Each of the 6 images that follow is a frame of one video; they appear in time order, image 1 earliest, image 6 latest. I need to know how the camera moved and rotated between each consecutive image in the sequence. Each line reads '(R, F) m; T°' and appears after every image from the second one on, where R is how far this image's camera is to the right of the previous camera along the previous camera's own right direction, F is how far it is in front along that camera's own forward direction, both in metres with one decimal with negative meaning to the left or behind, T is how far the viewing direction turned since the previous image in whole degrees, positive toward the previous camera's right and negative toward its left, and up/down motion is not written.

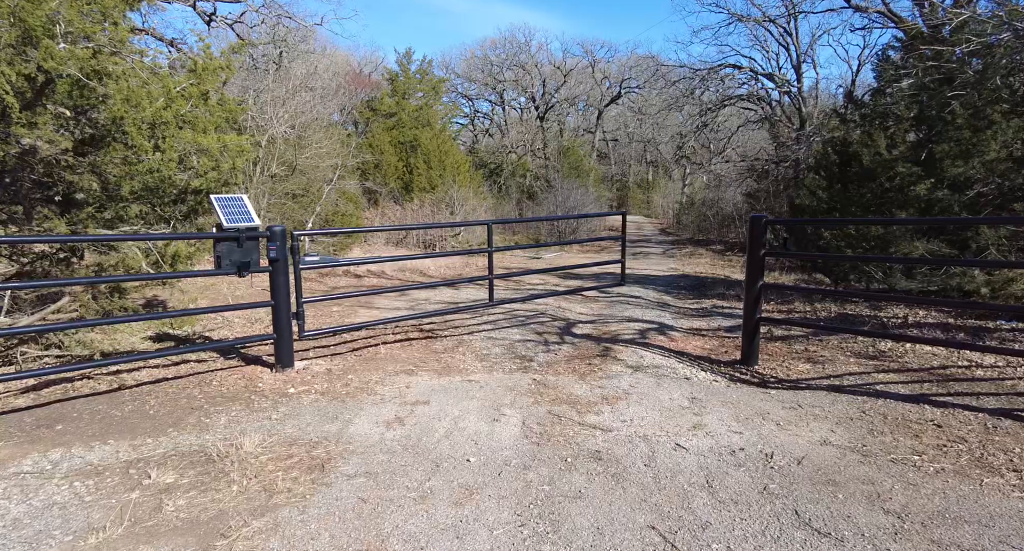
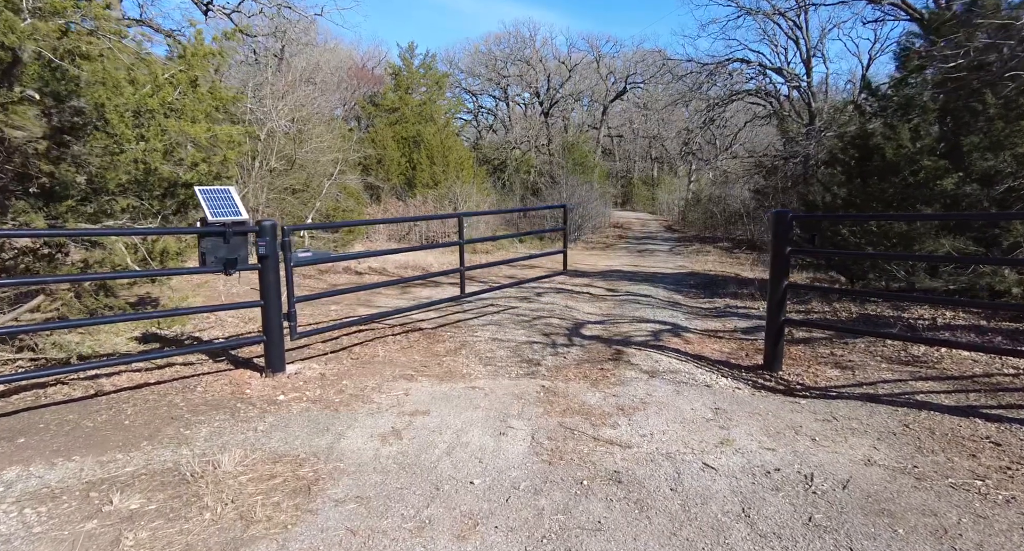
(0.0, +0.3) m; 0°
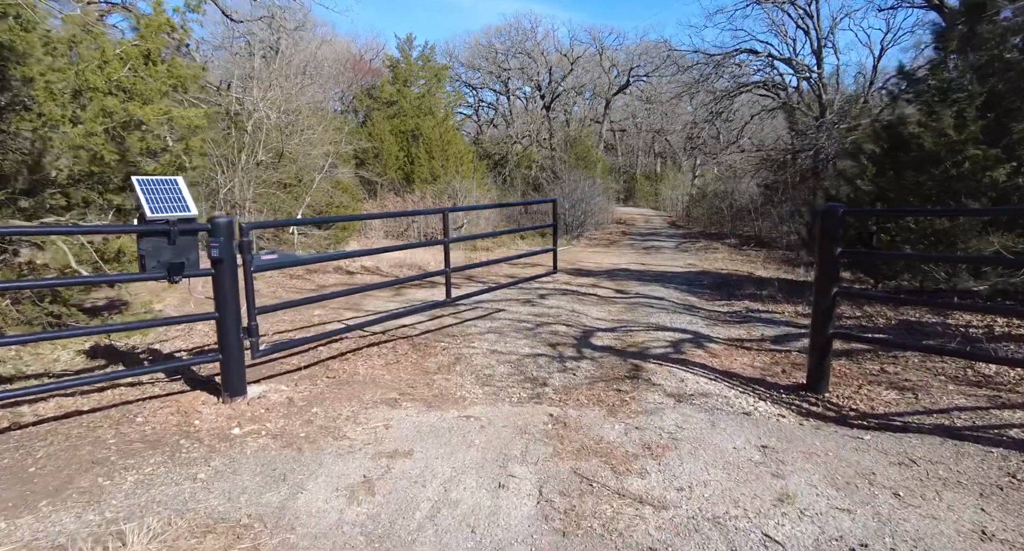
(0.0, +0.7) m; 0°
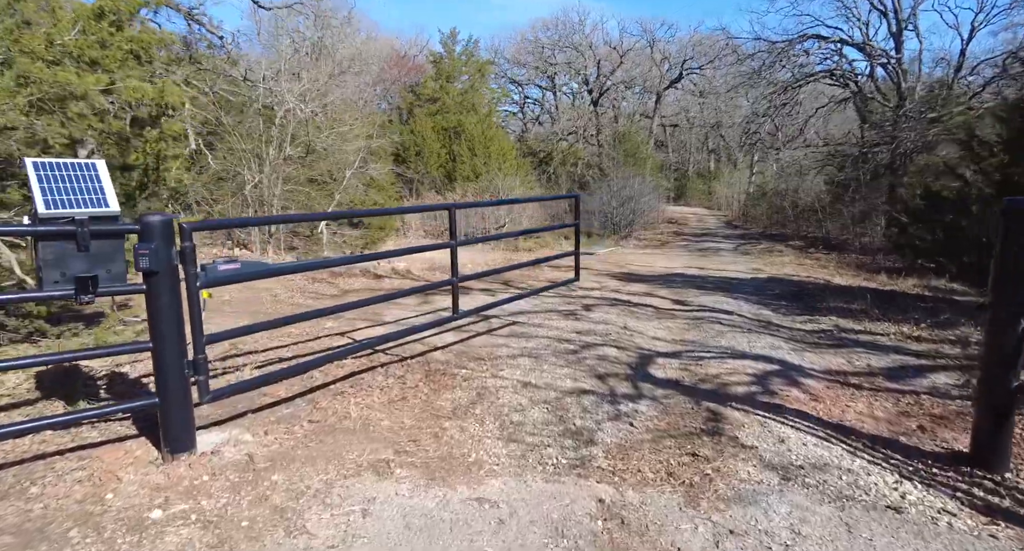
(0.0, +1.0) m; -4°
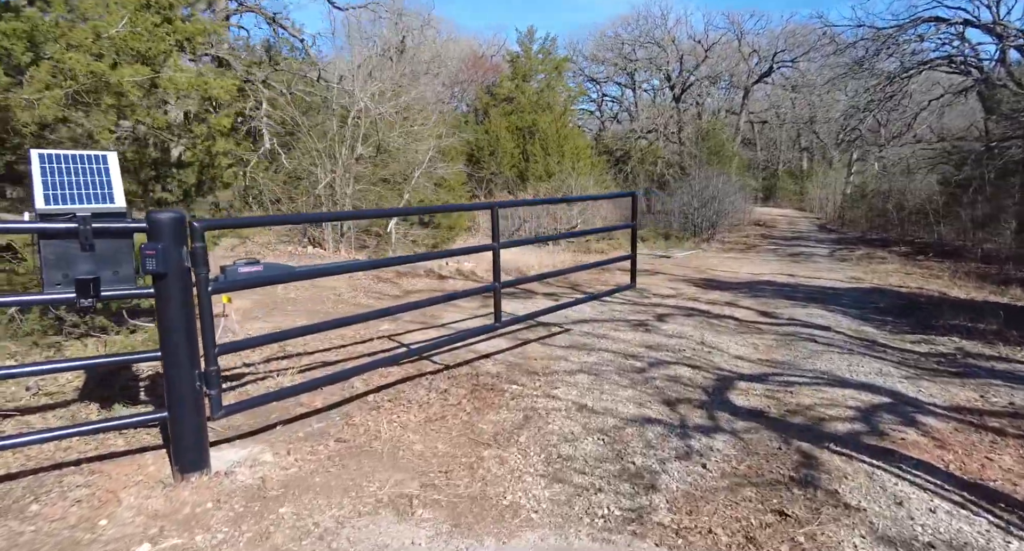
(+0.1, +0.4) m; -7°
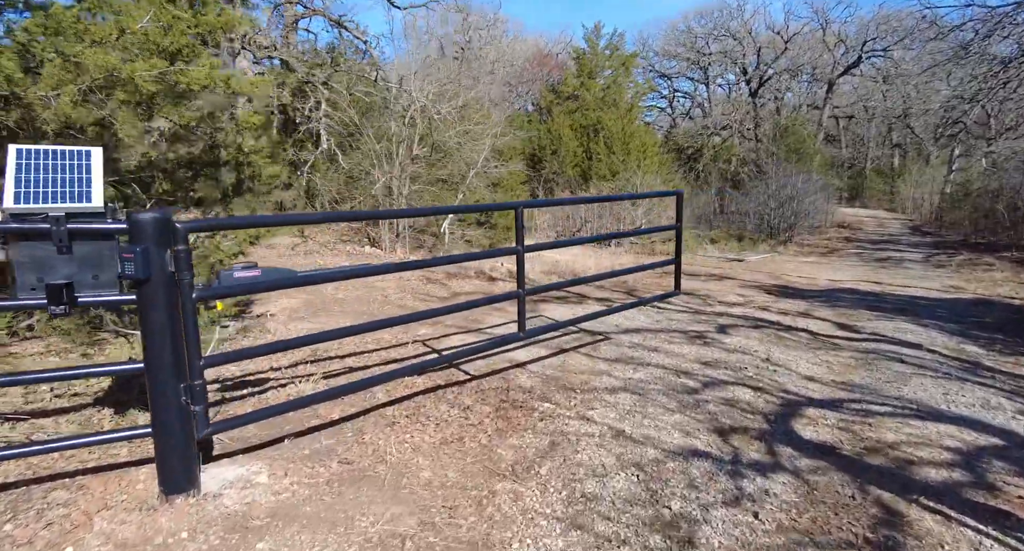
(+0.2, +0.4) m; -6°
